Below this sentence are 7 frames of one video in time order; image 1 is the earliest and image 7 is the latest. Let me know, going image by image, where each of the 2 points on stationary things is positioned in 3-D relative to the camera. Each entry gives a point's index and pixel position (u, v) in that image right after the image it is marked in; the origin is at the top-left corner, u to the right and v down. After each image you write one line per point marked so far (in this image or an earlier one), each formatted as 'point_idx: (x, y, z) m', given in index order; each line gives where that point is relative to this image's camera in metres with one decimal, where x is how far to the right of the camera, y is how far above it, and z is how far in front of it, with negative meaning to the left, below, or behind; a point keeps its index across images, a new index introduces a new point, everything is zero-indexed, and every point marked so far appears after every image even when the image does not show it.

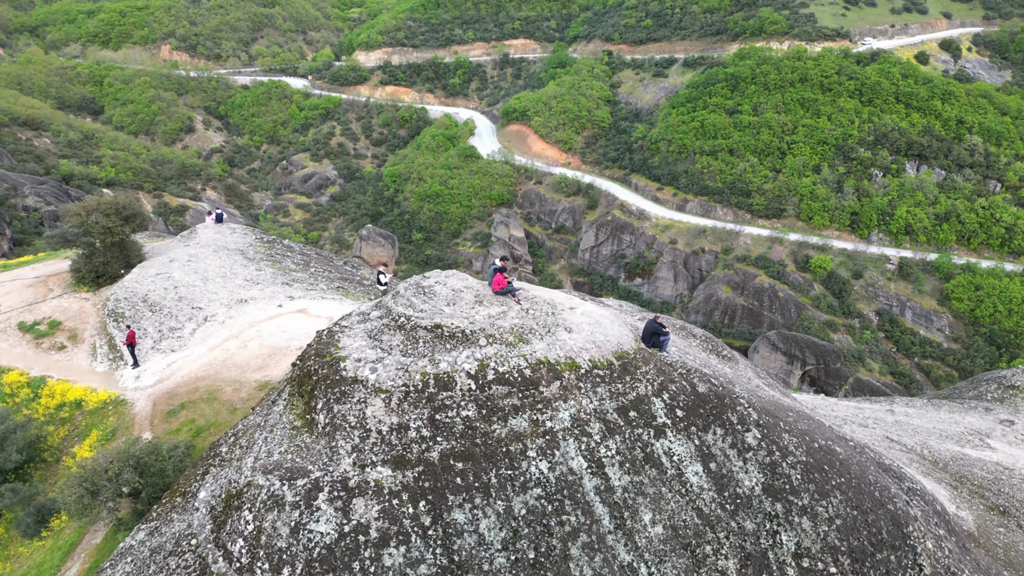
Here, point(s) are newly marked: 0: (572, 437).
0: (+1.0, -2.3, +7.8) m
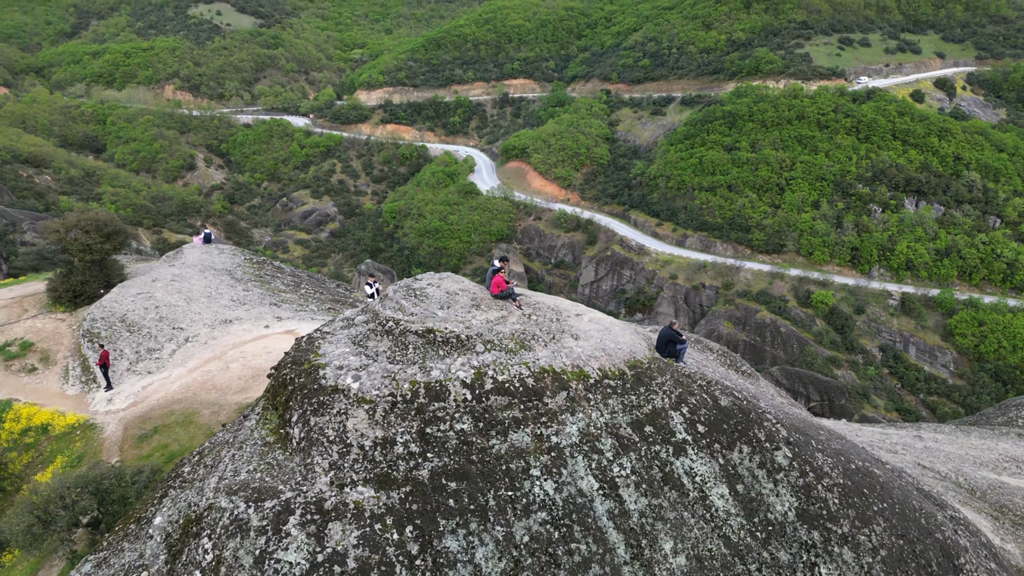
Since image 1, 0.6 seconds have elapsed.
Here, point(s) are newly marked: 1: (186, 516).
0: (+1.0, -2.3, +6.9) m
1: (-4.2, -2.9, +6.4) m
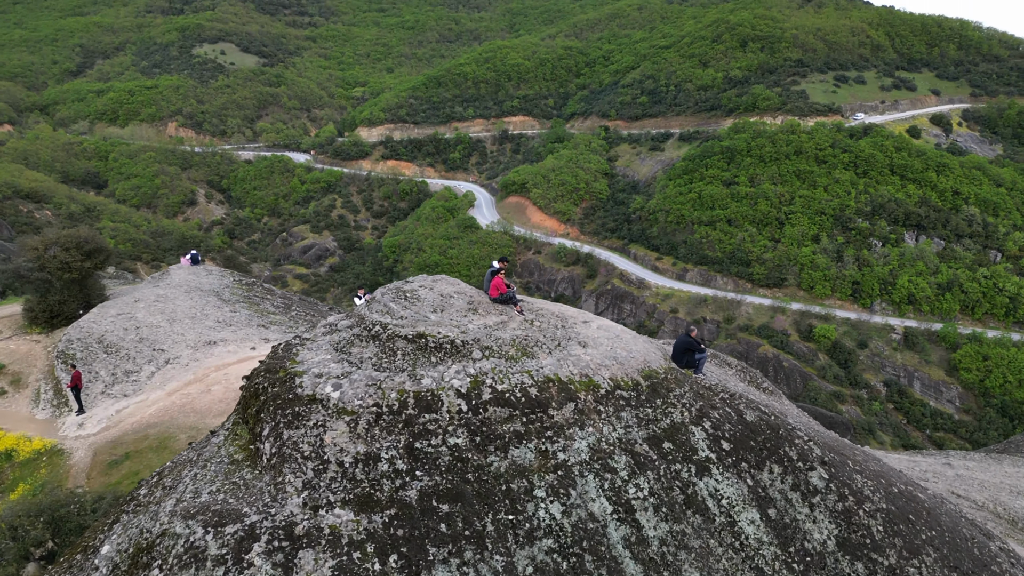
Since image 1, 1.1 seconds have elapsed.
0: (+1.0, -2.3, +6.1) m
1: (-4.2, -2.8, +5.5) m
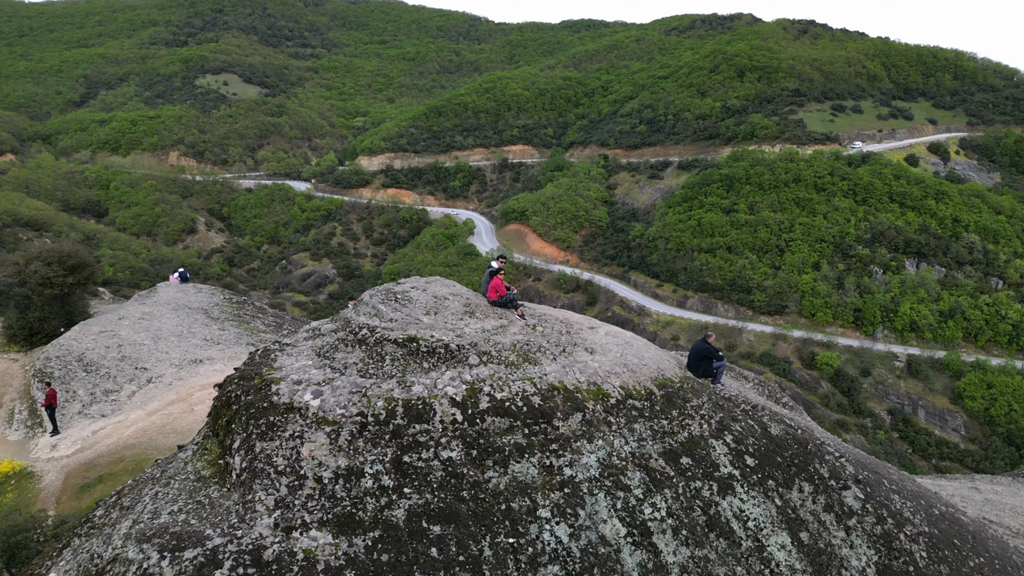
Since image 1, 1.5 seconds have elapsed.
0: (+1.0, -2.2, +5.4) m
1: (-4.2, -2.8, +4.8) m
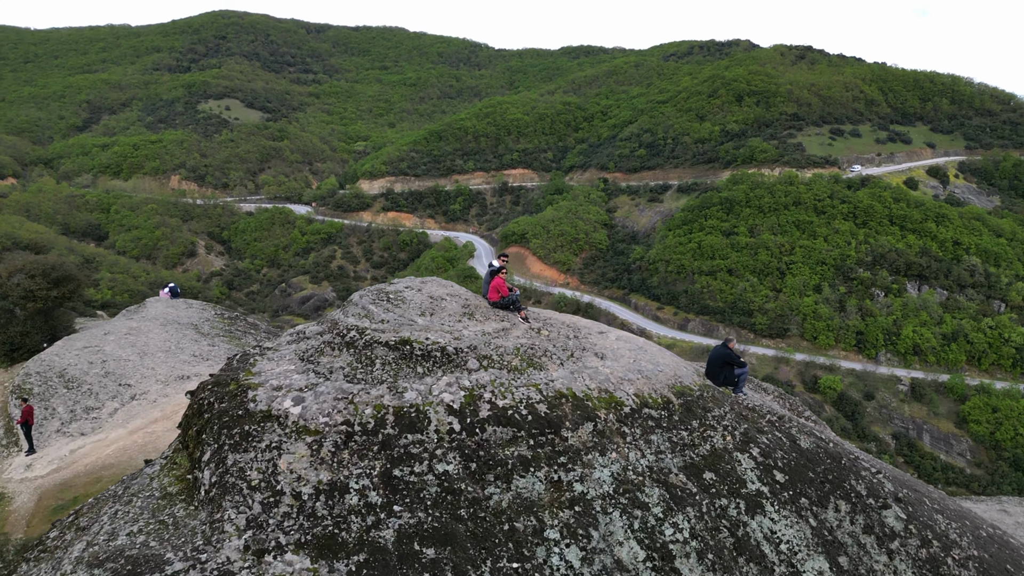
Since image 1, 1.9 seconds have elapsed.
0: (+1.0, -2.2, +4.8) m
1: (-4.1, -2.7, +4.1) m
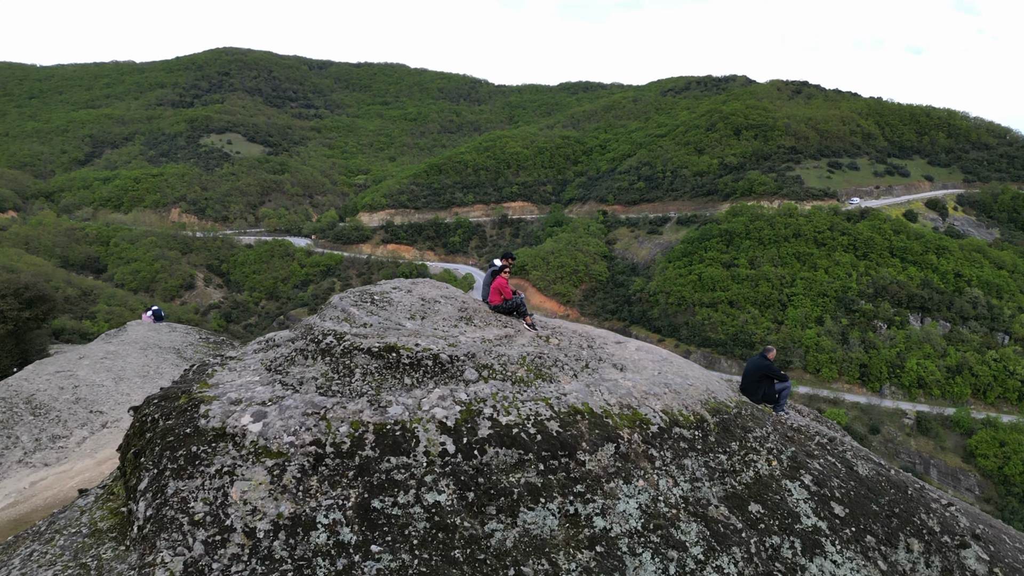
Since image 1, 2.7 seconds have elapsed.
0: (+1.1, -2.1, +3.9) m
1: (-4.1, -2.5, +3.2) m
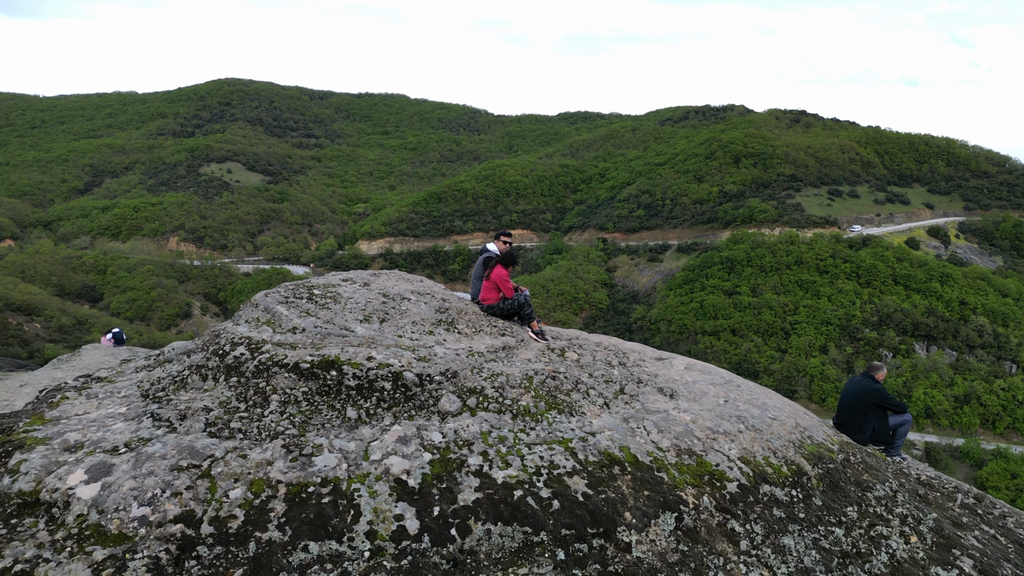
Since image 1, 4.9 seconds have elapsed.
0: (+1.1, -1.9, +2.2) m
1: (-4.1, -2.3, +1.5) m
